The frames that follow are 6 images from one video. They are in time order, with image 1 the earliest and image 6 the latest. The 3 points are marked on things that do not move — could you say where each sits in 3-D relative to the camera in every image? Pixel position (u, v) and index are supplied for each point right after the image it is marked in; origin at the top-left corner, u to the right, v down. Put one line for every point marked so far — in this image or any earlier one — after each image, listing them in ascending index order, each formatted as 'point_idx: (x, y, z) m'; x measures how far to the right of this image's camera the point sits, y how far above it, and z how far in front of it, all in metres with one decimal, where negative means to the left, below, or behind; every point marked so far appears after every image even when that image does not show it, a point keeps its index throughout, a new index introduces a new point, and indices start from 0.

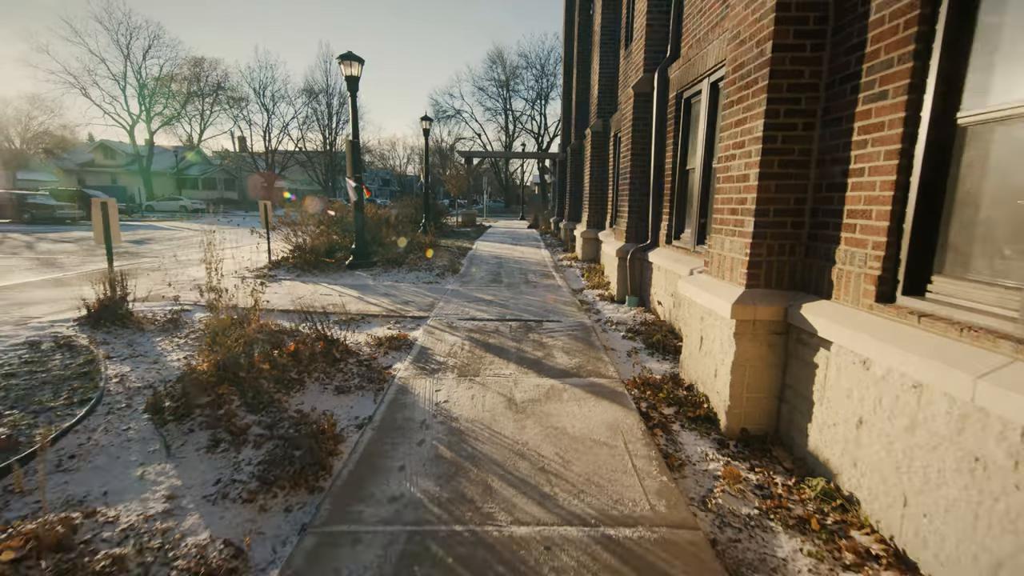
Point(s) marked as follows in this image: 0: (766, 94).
0: (+2.4, +1.8, +3.1) m
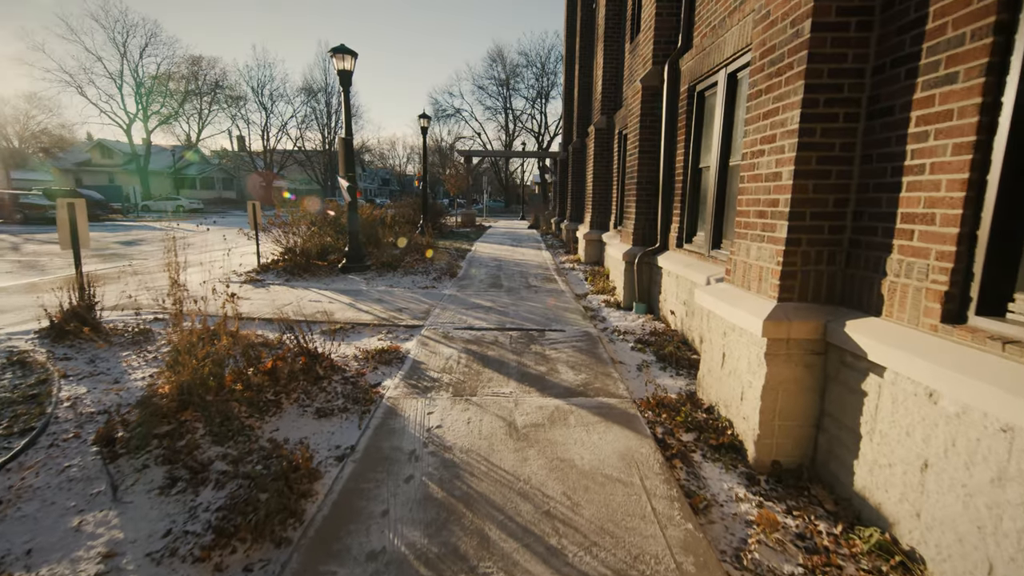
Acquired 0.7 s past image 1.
0: (+2.4, +1.7, +2.7) m
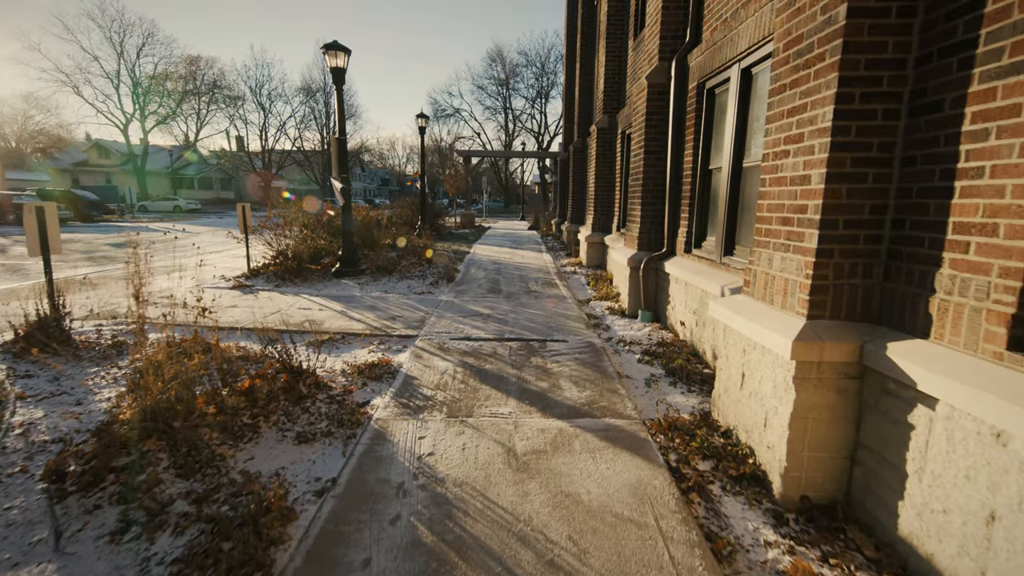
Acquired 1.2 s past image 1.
0: (+2.4, +1.6, +2.4) m
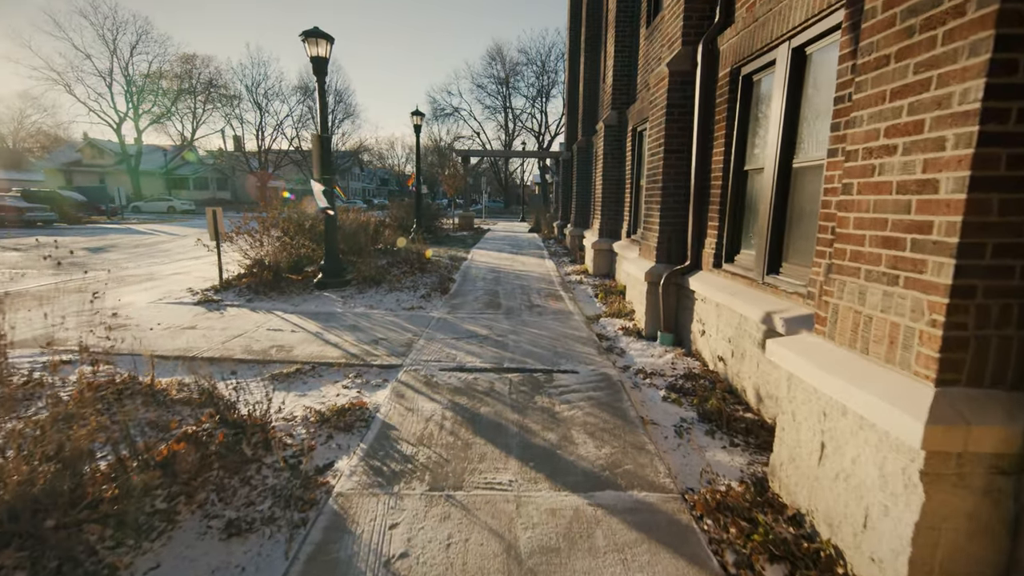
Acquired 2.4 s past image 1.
0: (+2.4, +1.3, +1.6) m
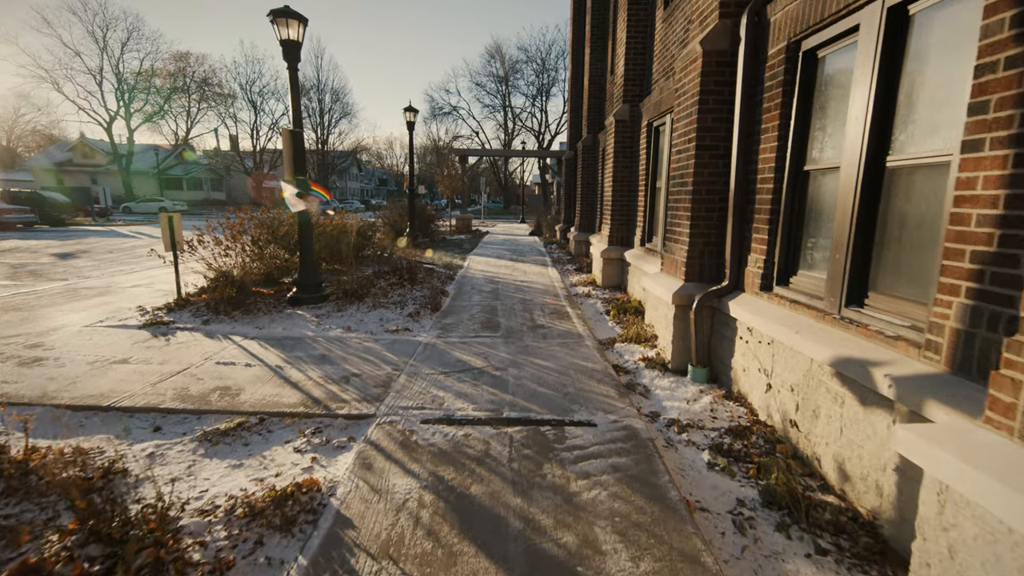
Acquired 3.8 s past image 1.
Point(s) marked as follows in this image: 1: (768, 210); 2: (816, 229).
0: (+2.4, +1.0, +0.7) m
1: (+3.0, +0.9, +3.7) m
2: (+3.1, +0.6, +3.3) m
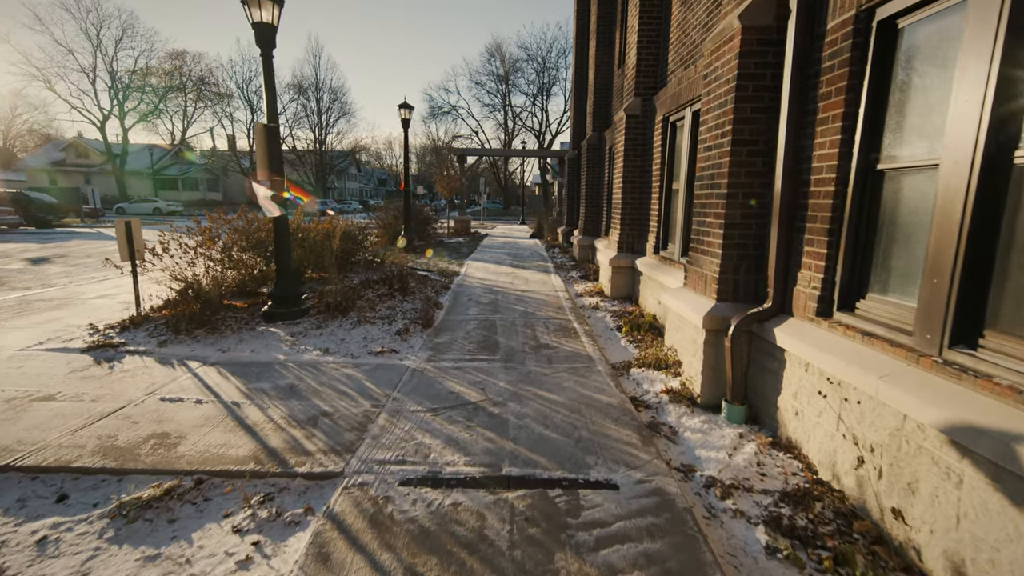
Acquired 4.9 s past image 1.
0: (+2.5, +0.7, 0.0) m
1: (+3.0, +0.6, +3.0) m
2: (+3.1, +0.4, +2.6) m
